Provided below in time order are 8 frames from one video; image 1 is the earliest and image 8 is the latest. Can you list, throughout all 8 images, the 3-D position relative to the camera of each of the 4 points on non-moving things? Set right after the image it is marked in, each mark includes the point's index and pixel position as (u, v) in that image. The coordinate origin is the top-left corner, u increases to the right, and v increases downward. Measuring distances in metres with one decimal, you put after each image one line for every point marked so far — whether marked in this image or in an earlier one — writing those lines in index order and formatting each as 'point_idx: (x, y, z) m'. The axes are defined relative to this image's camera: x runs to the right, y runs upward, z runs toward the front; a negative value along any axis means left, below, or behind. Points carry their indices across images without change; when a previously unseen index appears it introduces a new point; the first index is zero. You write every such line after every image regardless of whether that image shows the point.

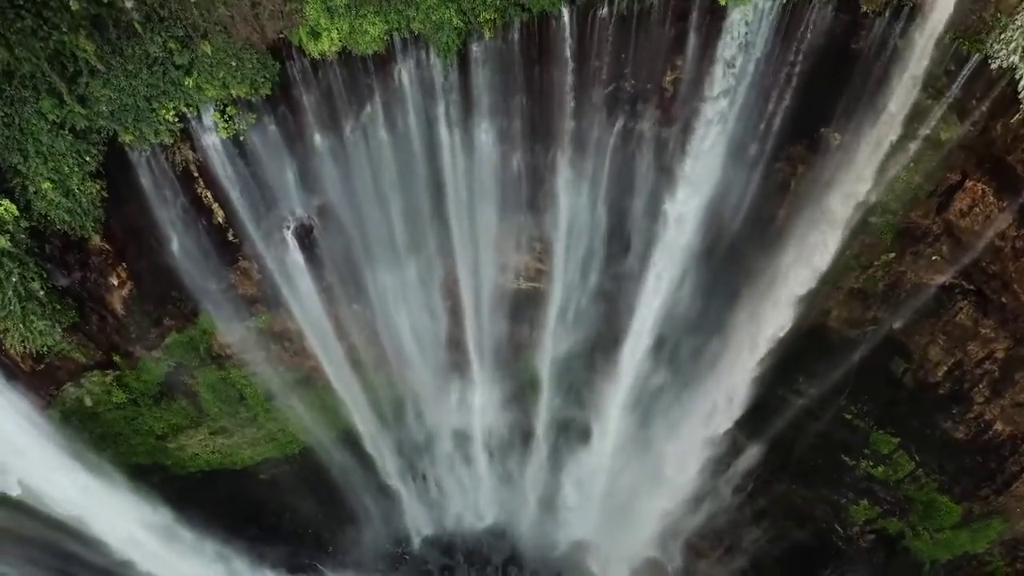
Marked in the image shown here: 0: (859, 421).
0: (+5.7, -2.2, +11.4) m
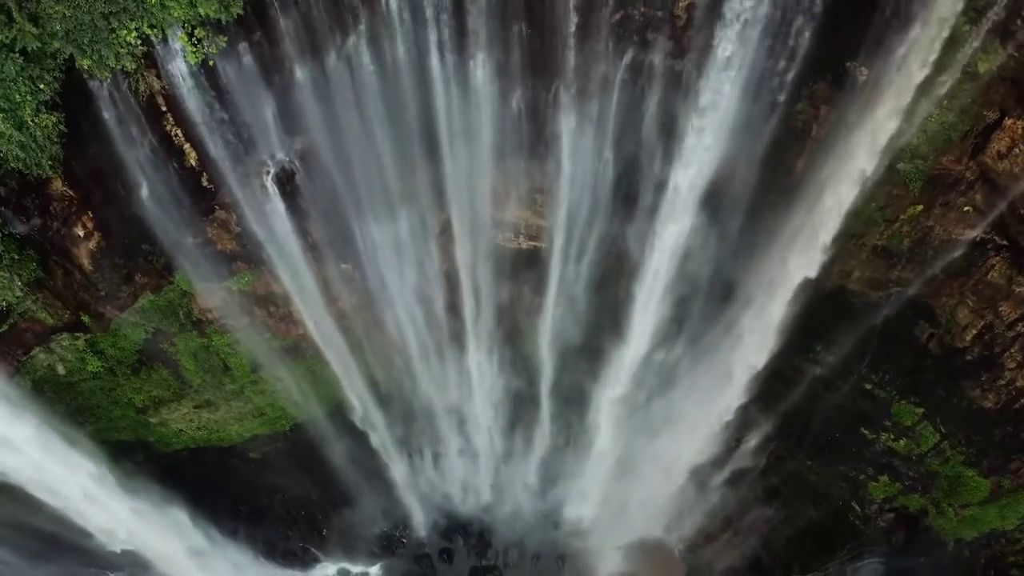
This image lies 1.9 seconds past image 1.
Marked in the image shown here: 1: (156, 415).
0: (+5.7, -1.6, +10.7) m
1: (-5.8, -2.1, +11.2) m
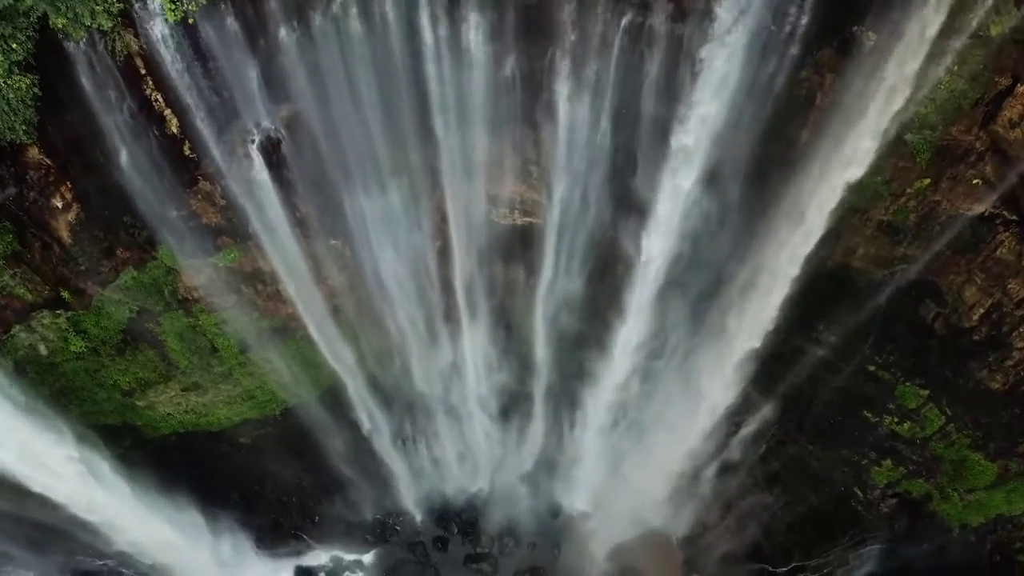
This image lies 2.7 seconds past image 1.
0: (+5.6, -1.3, +10.5) m
1: (-5.8, -1.7, +10.9) m
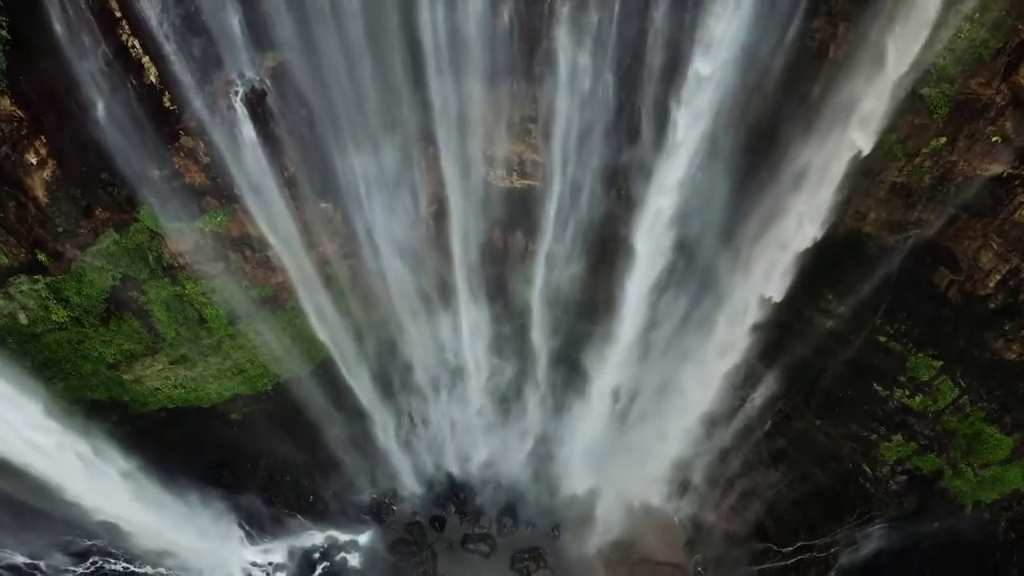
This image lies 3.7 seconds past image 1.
0: (+5.6, -0.8, +10.1) m
1: (-5.9, -1.3, +10.6) m
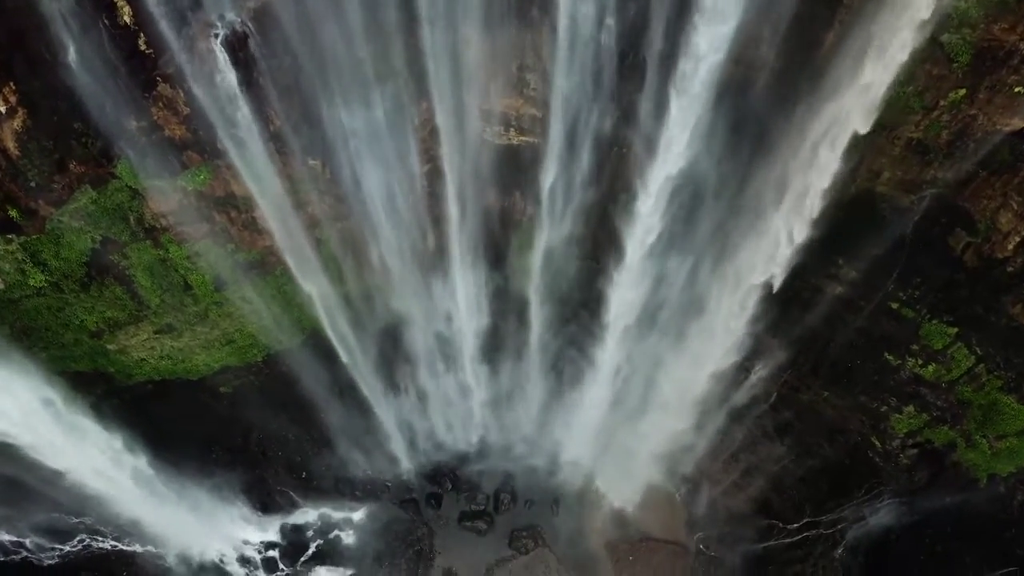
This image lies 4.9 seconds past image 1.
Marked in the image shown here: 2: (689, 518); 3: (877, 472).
0: (+5.6, -0.3, +9.7) m
1: (-5.9, -0.8, +10.2) m
2: (+3.2, -4.2, +12.5) m
3: (+5.8, -2.9, +10.9) m
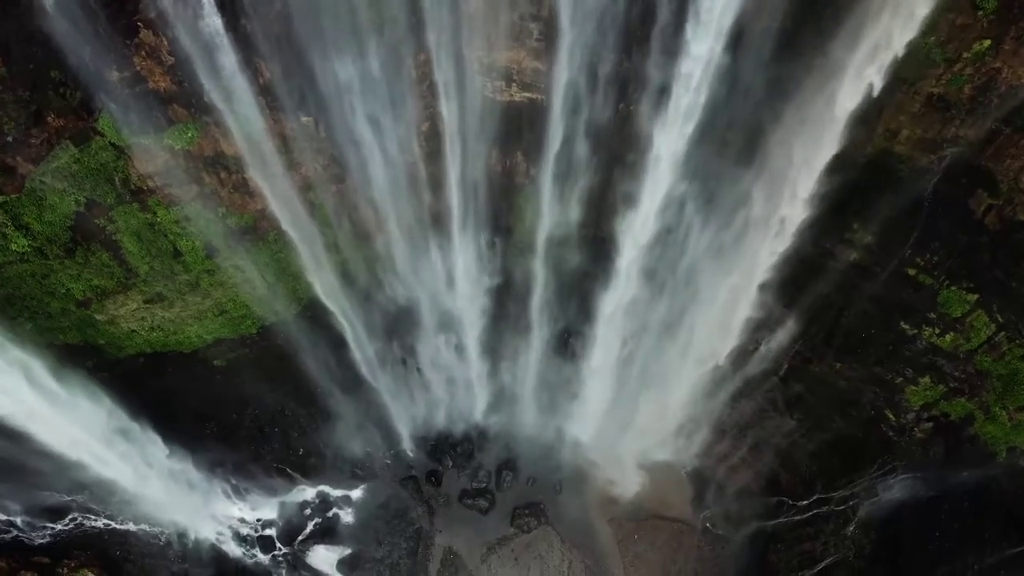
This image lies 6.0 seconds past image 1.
0: (+5.6, +0.2, +9.3) m
1: (-5.9, -0.3, +9.8) m
2: (+3.3, -3.7, +12.2) m
3: (+5.8, -2.4, +10.5) m
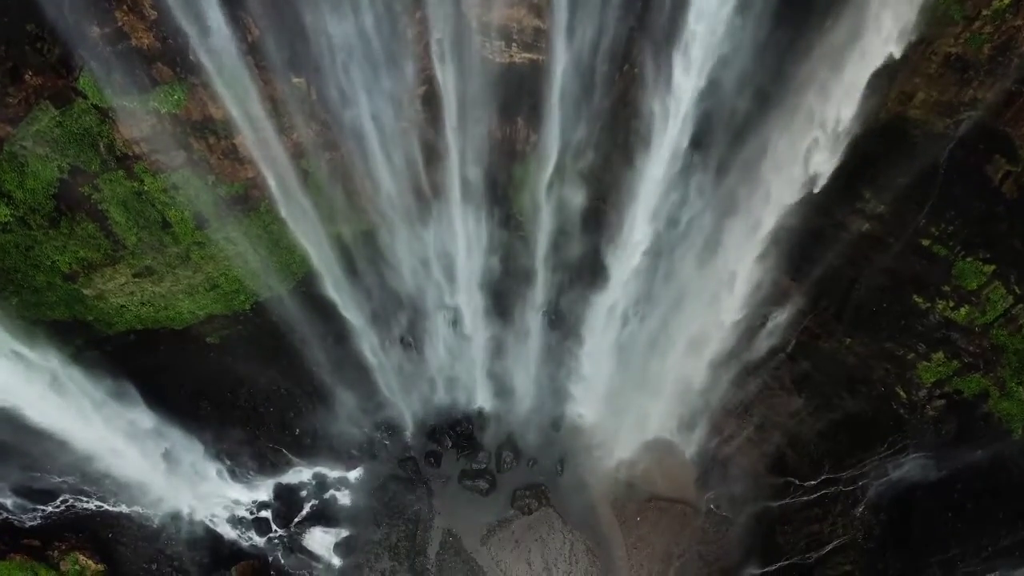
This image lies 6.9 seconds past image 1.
0: (+5.6, +0.5, +9.0) m
1: (-5.9, +0.1, +9.5) m
2: (+3.3, -3.2, +11.9) m
3: (+5.8, -2.0, +10.2) m
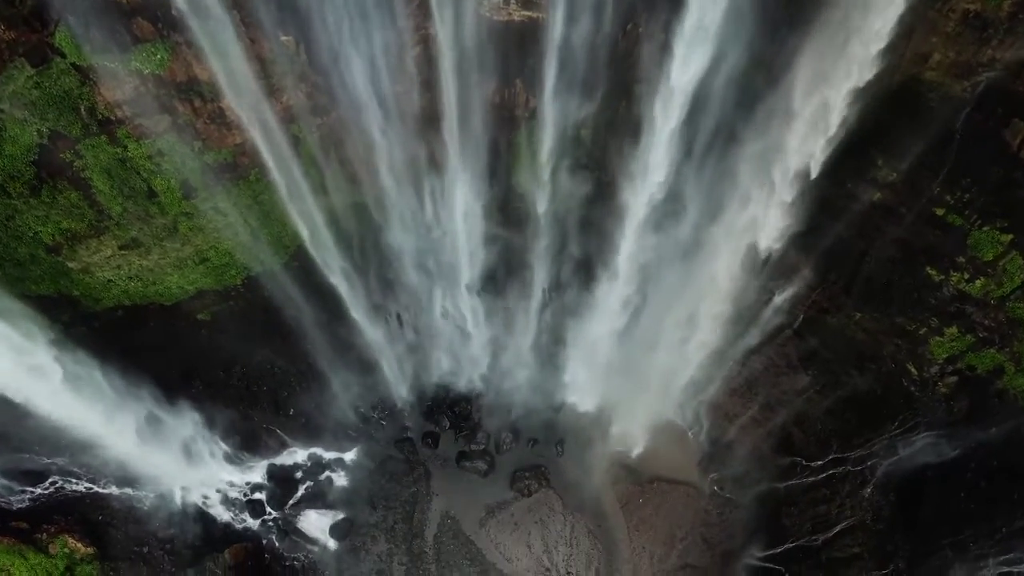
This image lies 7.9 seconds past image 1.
0: (+5.6, +0.9, +8.7) m
1: (-5.9, +0.4, +9.2) m
2: (+3.3, -2.8, +11.7) m
3: (+5.8, -1.6, +9.9) m
